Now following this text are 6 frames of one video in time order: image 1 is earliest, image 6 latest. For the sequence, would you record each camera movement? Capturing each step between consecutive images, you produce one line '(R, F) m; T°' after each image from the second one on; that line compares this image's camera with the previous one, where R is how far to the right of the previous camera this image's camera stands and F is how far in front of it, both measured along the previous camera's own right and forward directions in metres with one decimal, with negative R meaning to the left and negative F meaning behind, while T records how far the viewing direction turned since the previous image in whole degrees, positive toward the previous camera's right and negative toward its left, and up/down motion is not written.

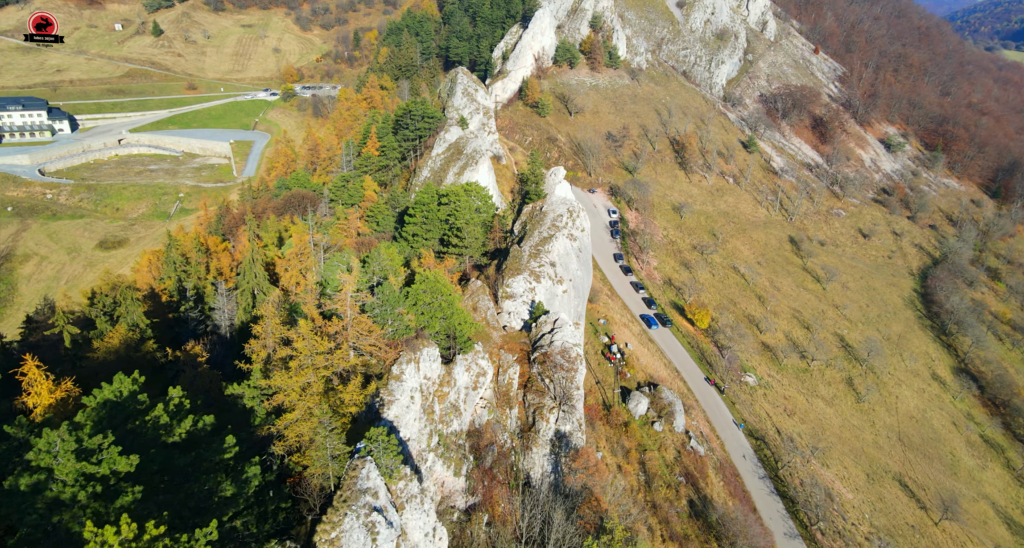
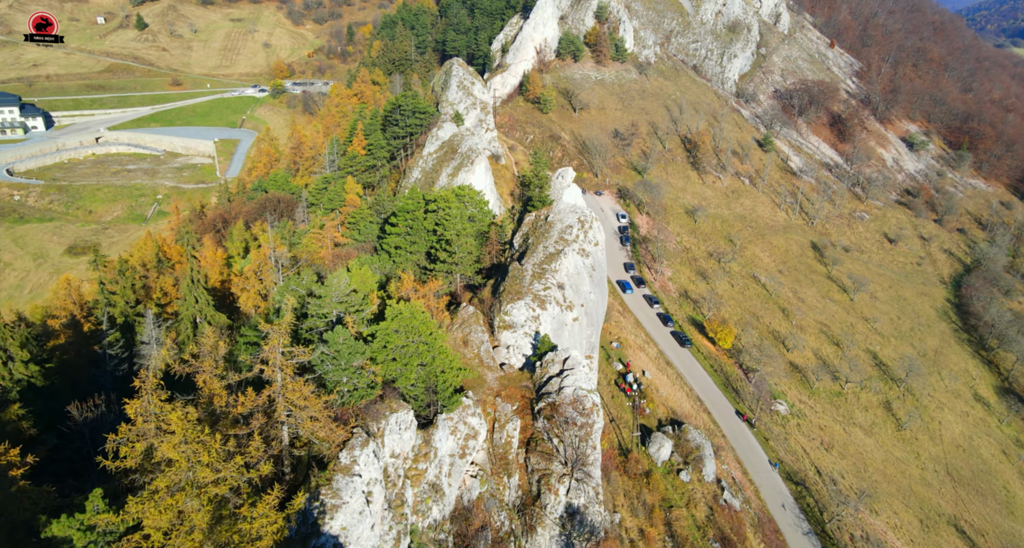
(+0.1, +9.0) m; 0°
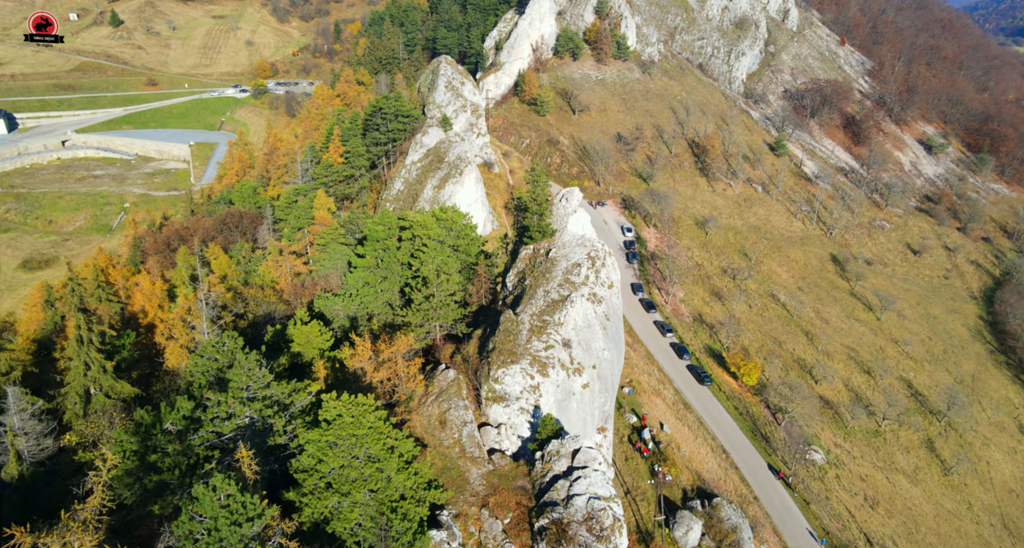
(+0.3, +9.3) m; 0°
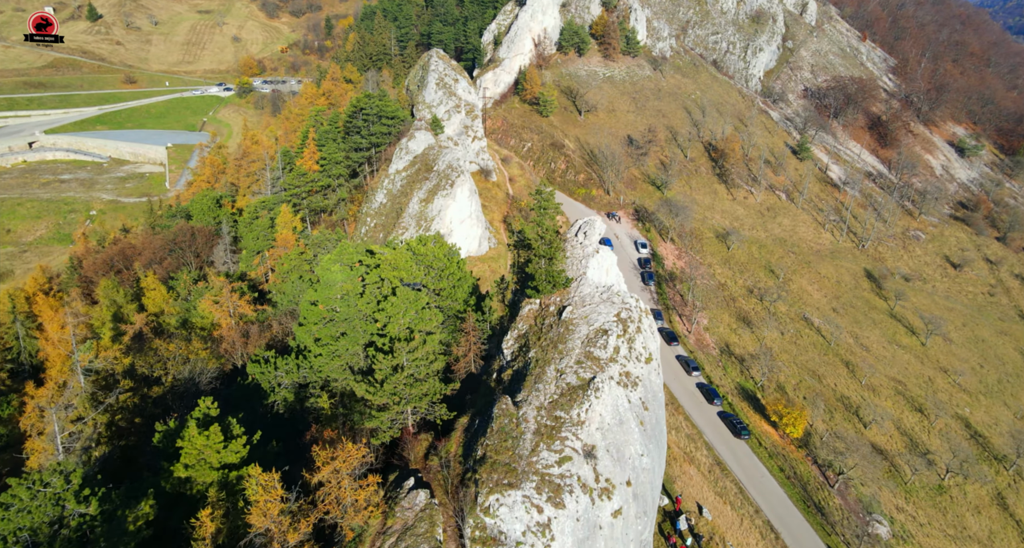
(+0.1, +10.2) m; 0°
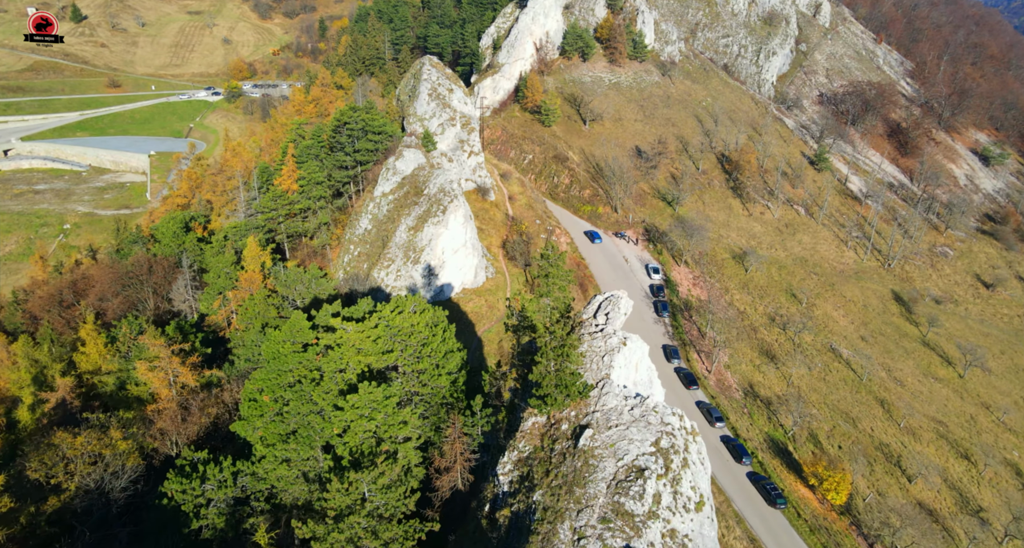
(+0.1, +7.0) m; 0°
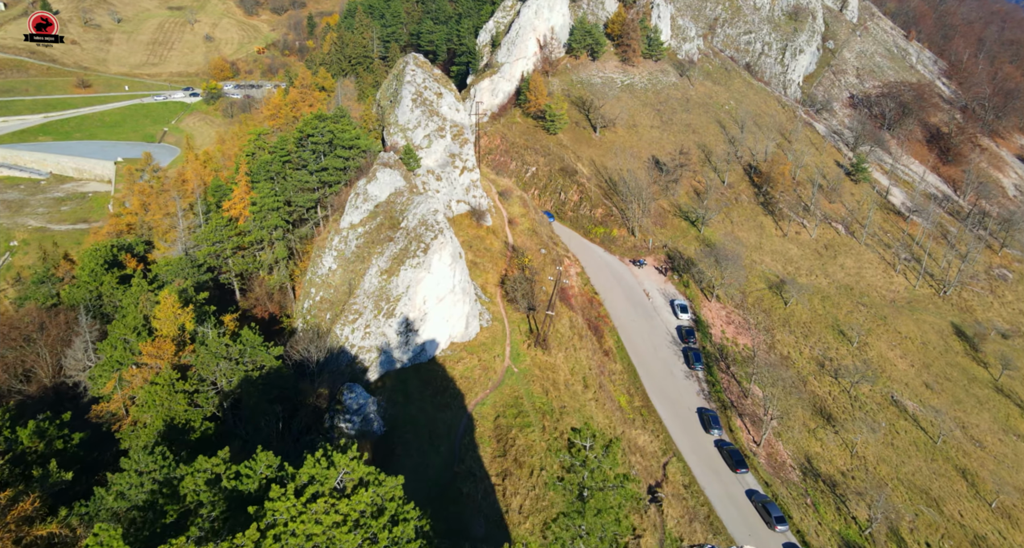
(0.0, +12.0) m; 0°
